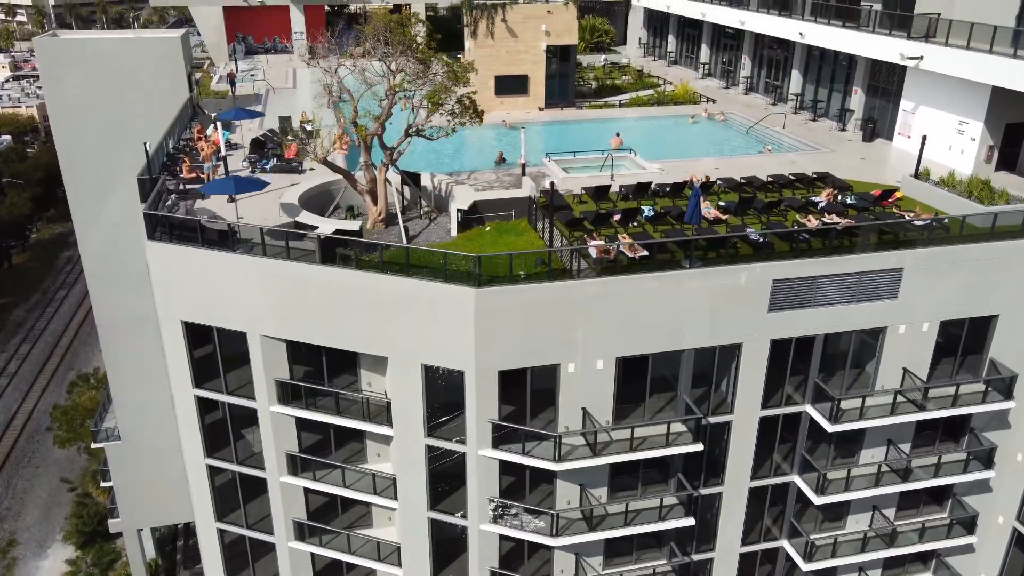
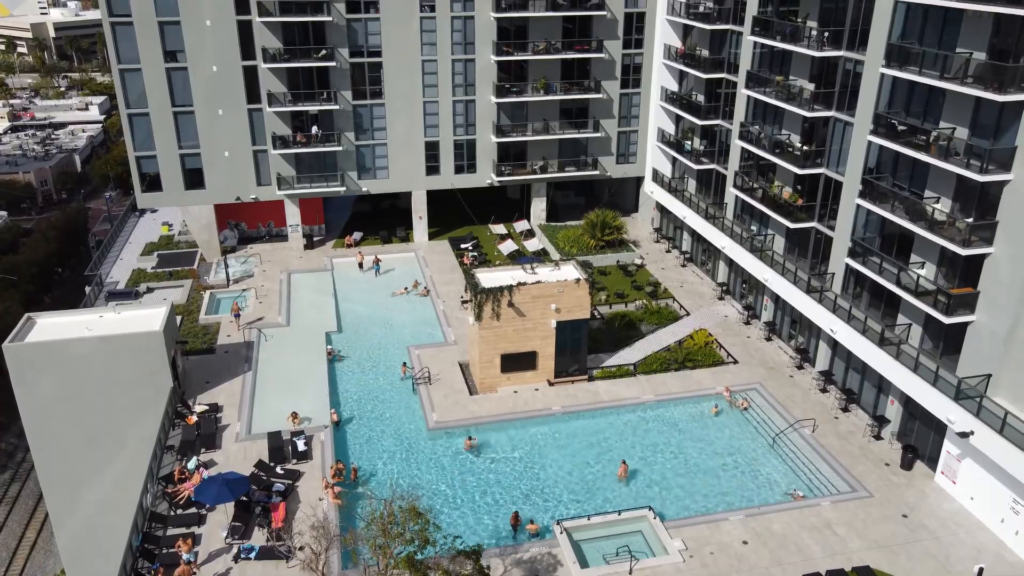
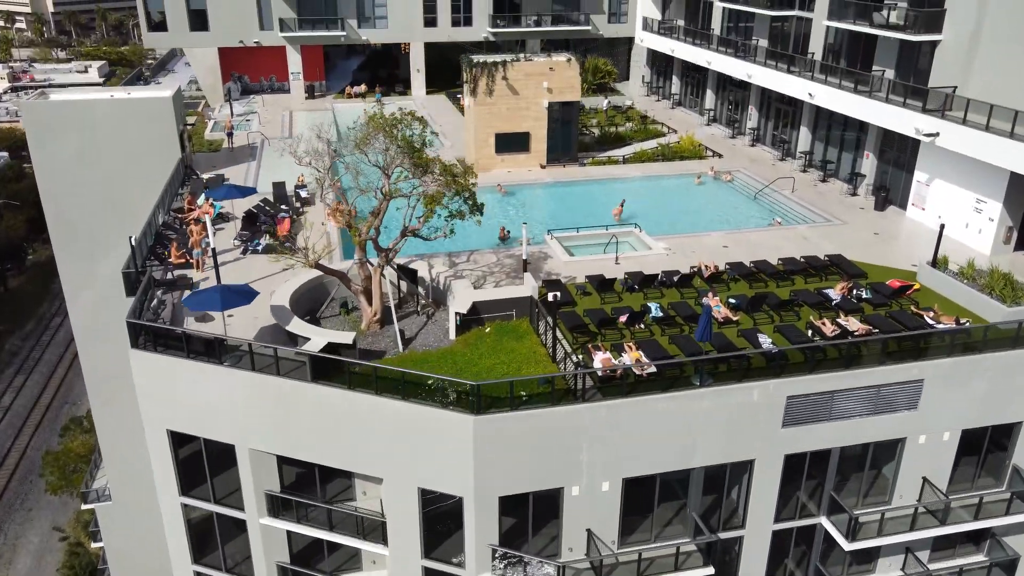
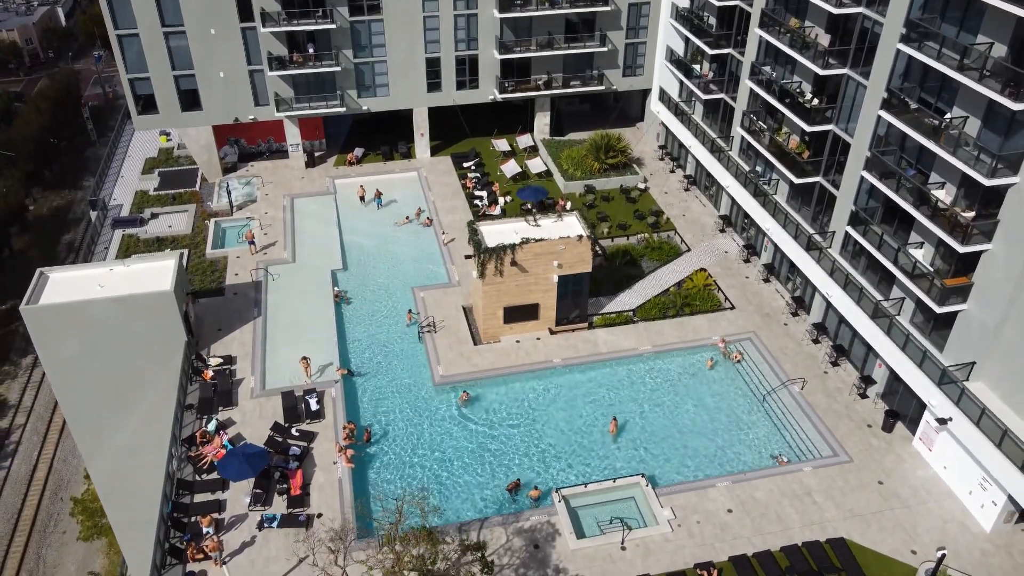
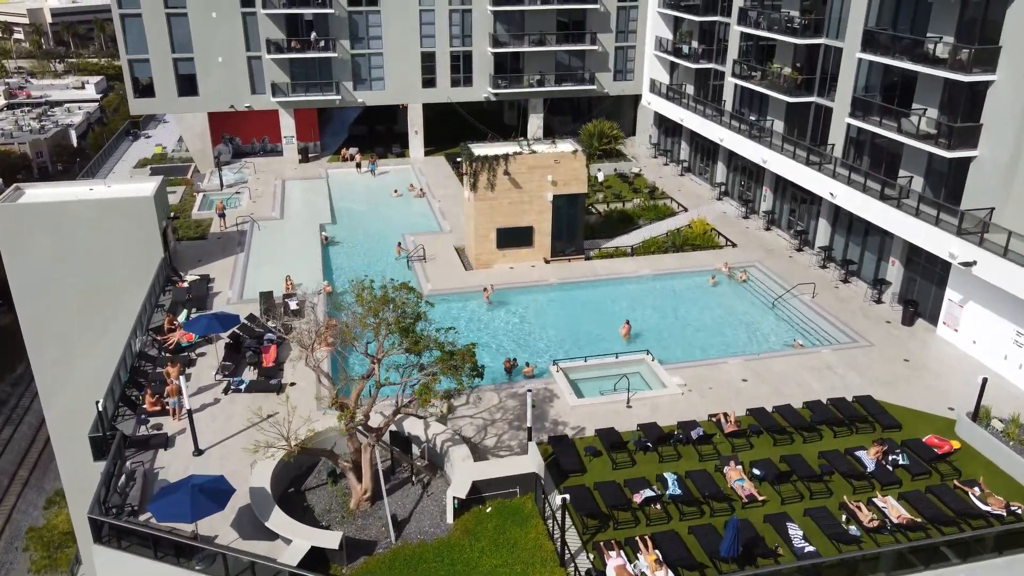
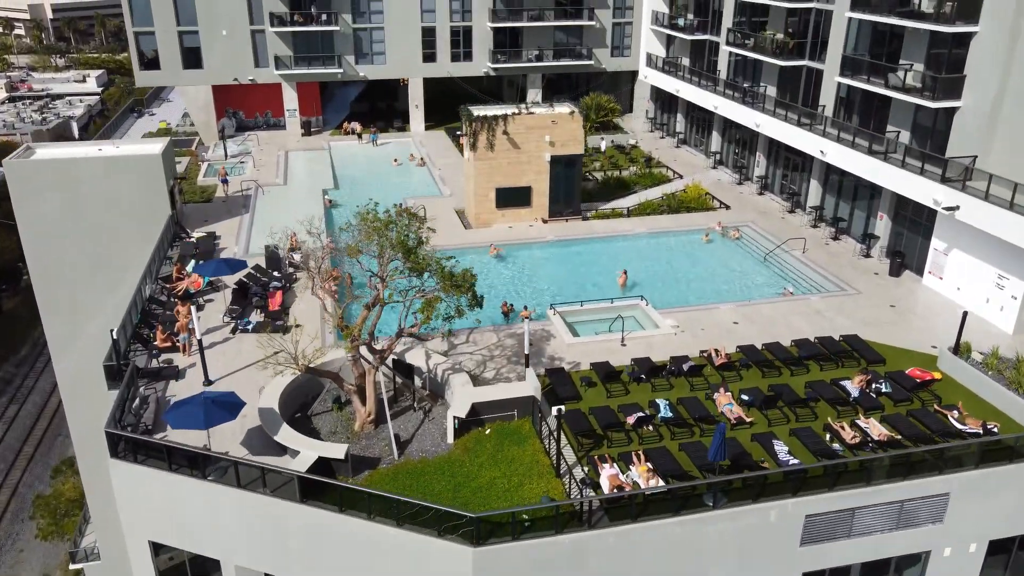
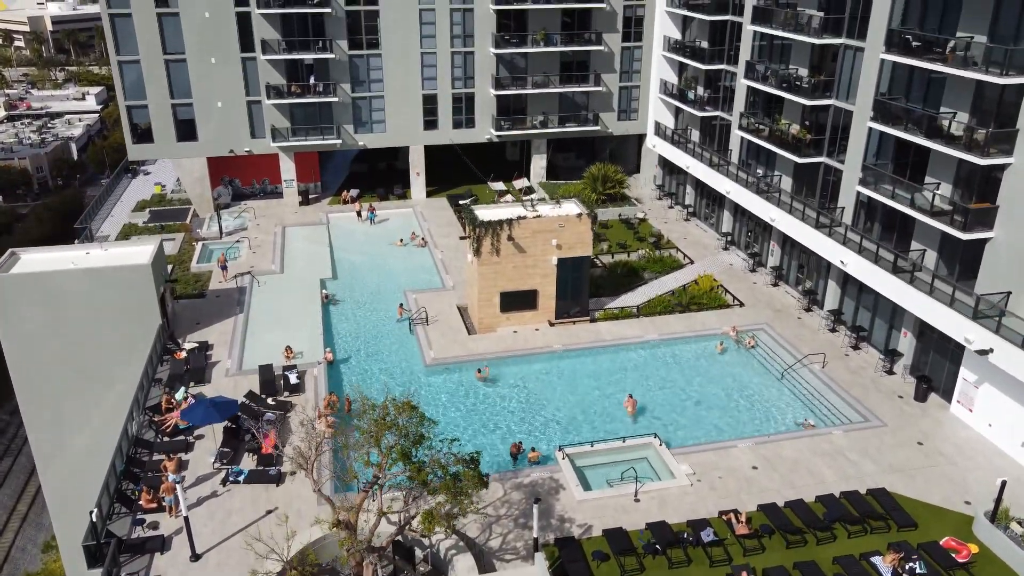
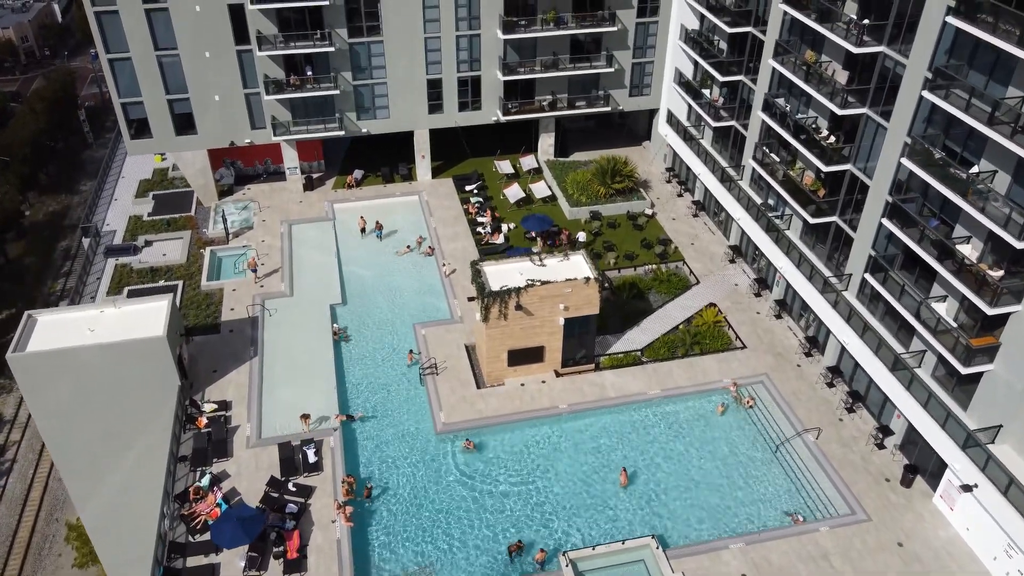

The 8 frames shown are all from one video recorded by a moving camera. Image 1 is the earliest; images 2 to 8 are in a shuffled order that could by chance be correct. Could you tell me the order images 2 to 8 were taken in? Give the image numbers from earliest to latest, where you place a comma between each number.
3, 6, 5, 7, 2, 4, 8
